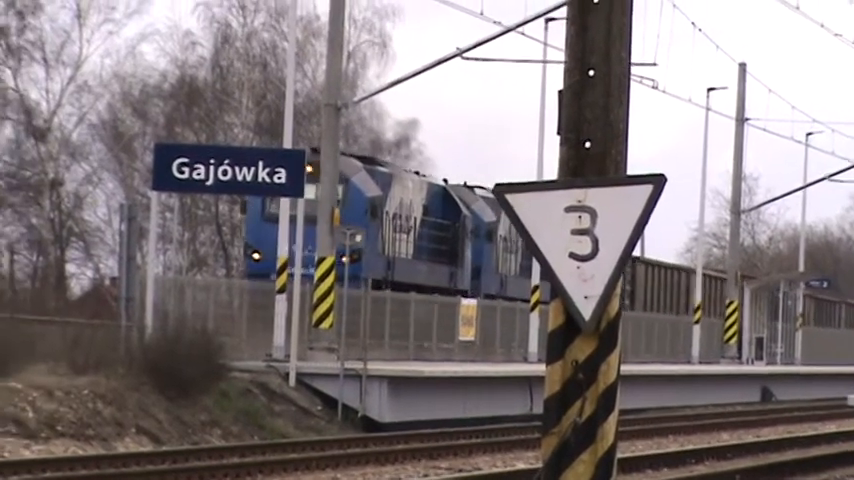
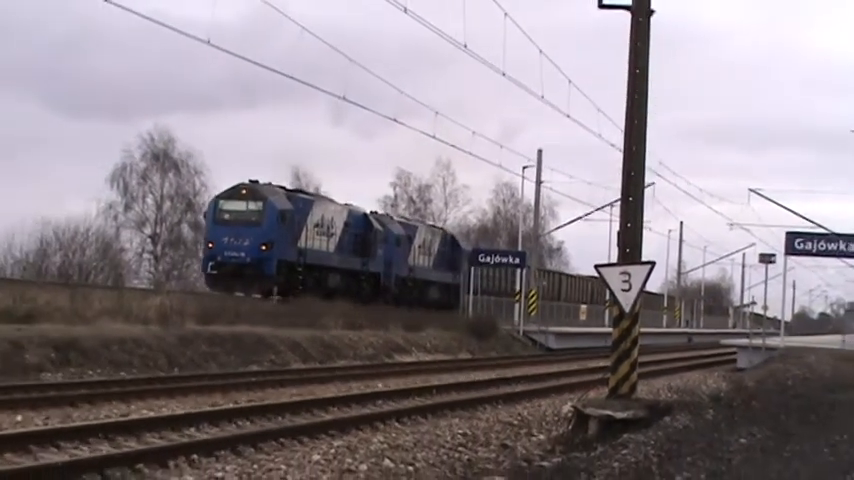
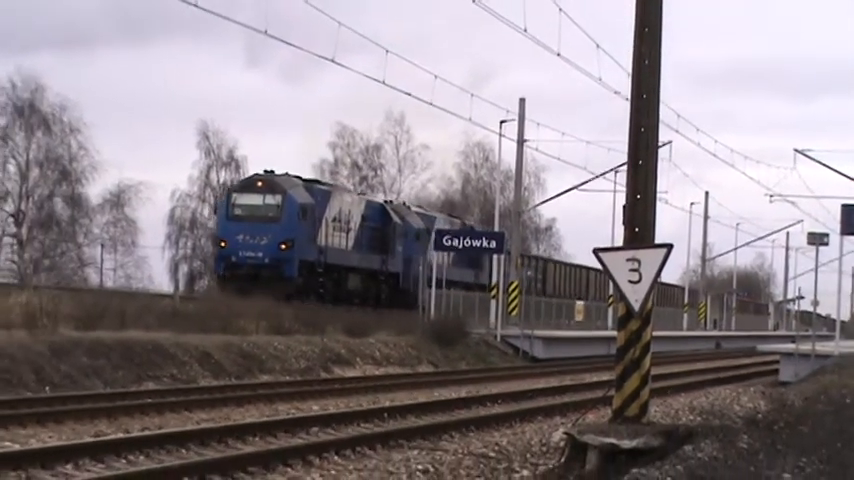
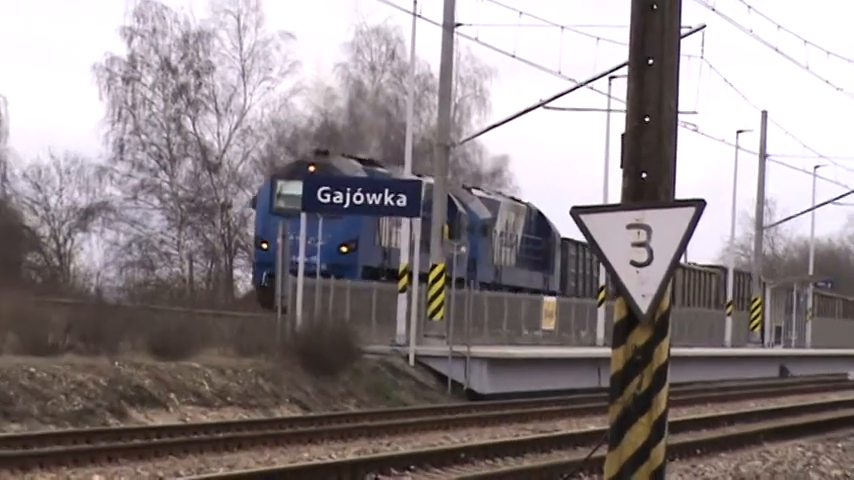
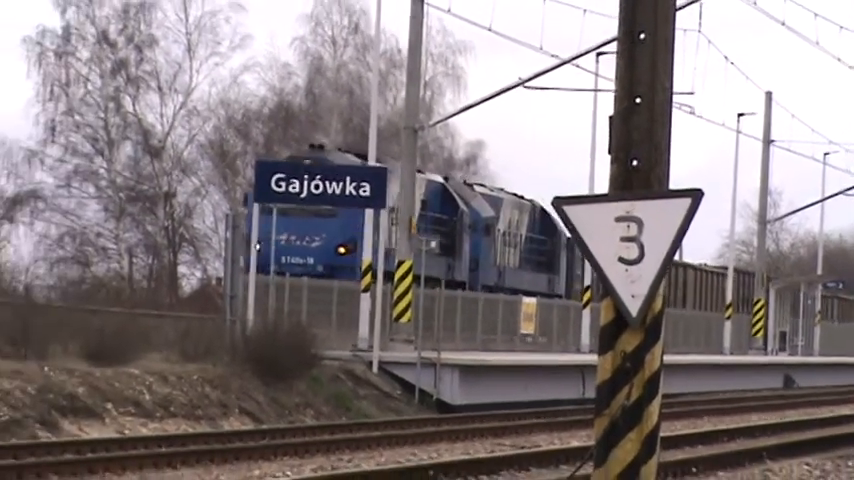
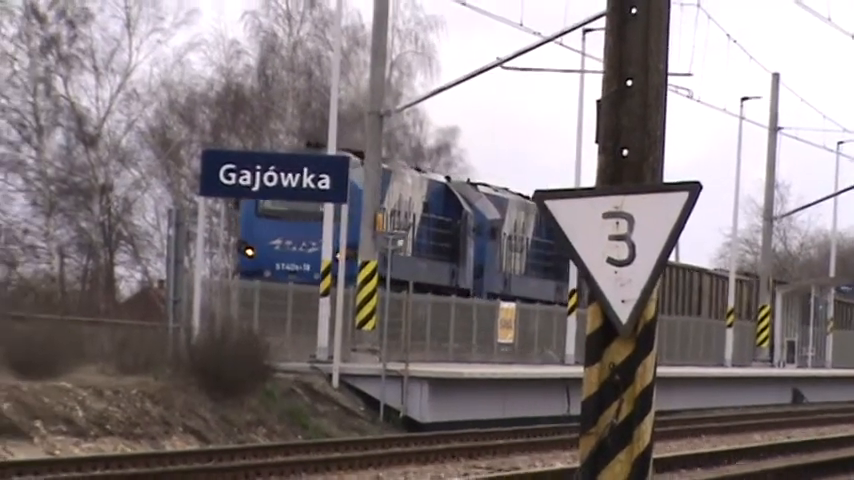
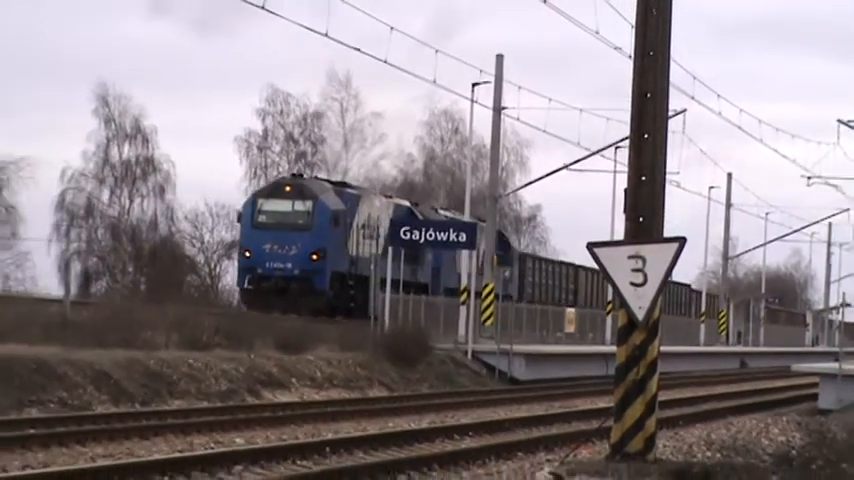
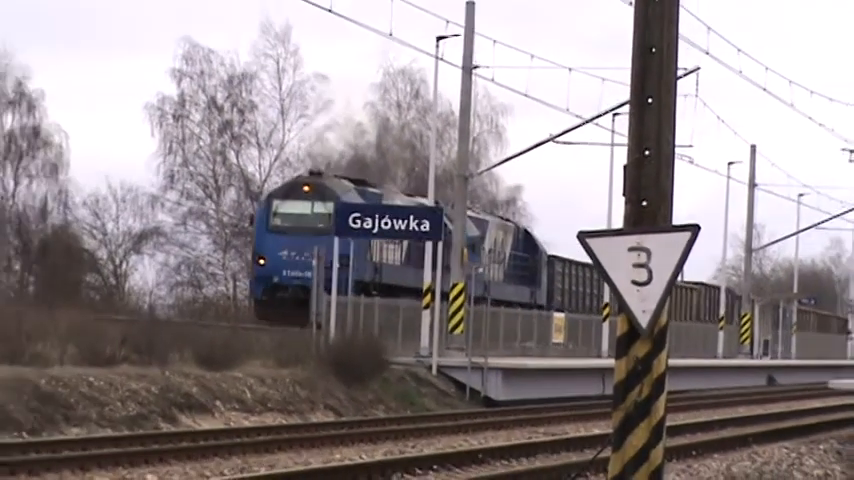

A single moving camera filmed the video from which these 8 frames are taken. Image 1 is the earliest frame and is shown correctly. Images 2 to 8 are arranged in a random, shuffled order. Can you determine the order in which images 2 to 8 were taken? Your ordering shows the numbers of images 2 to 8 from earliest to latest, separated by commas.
6, 5, 4, 8, 7, 3, 2
